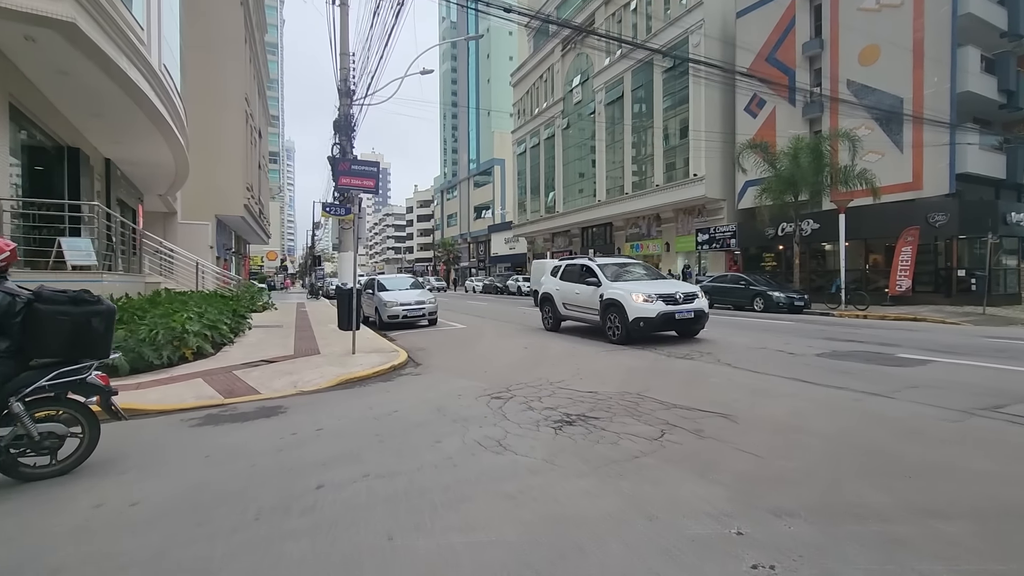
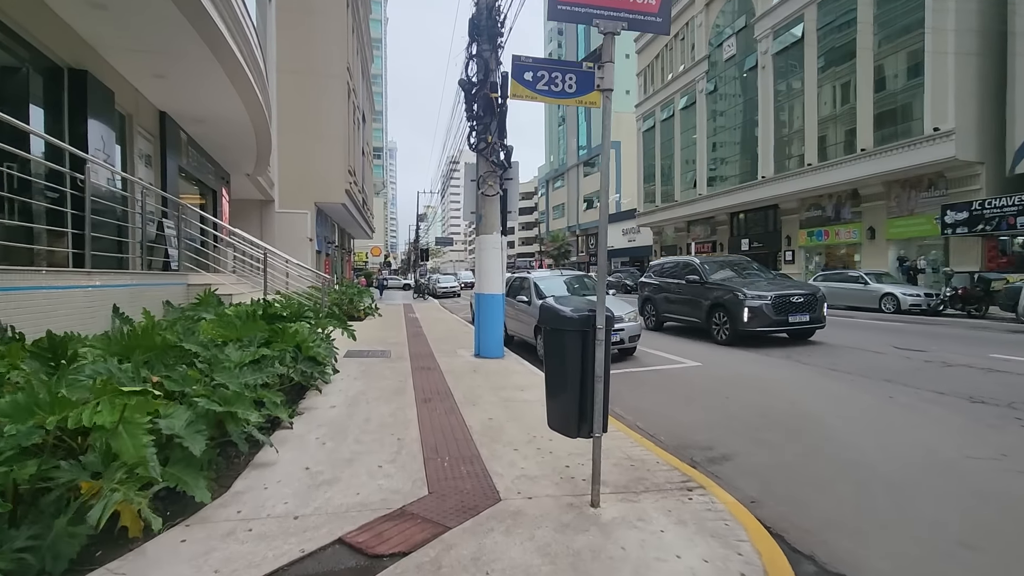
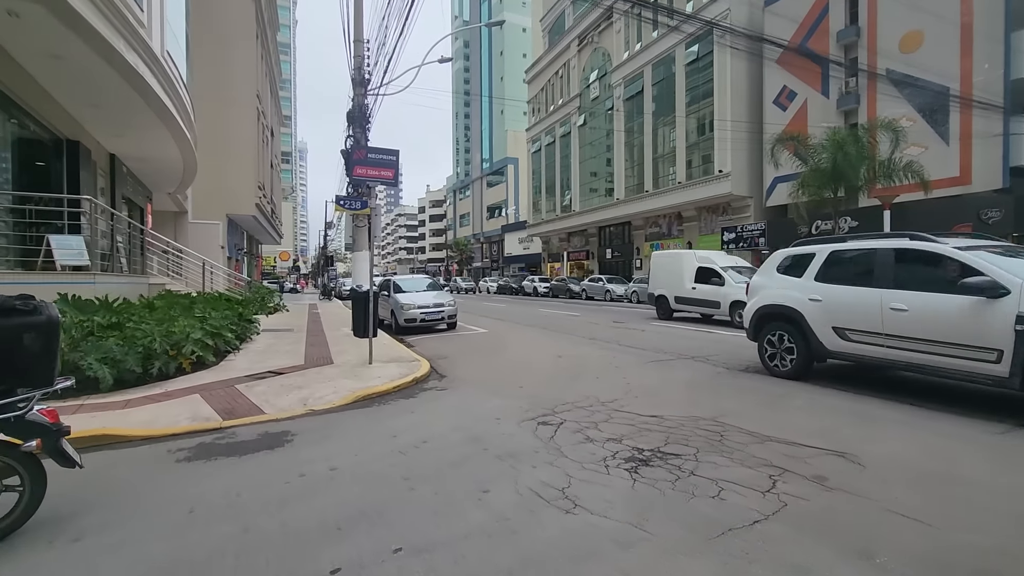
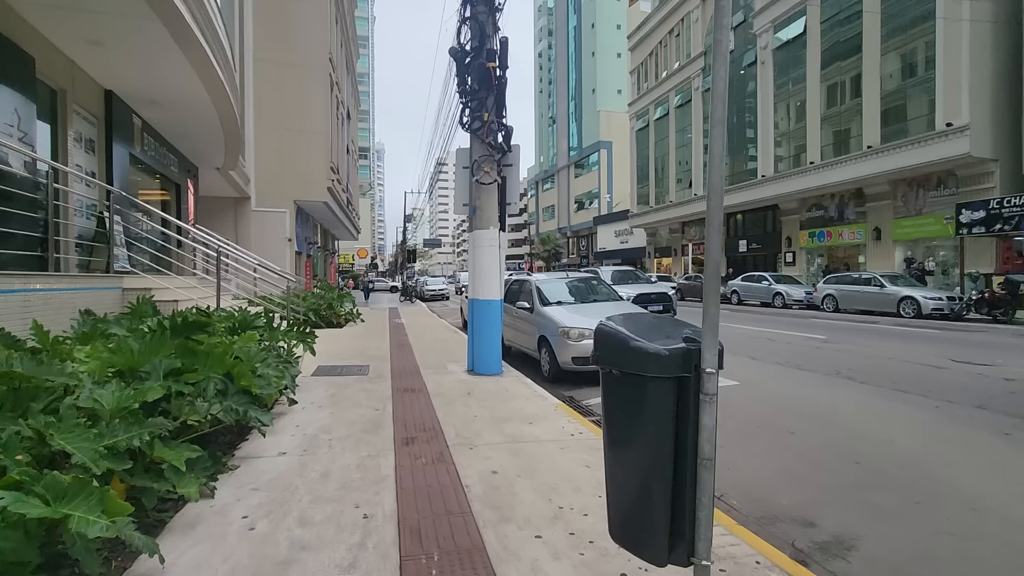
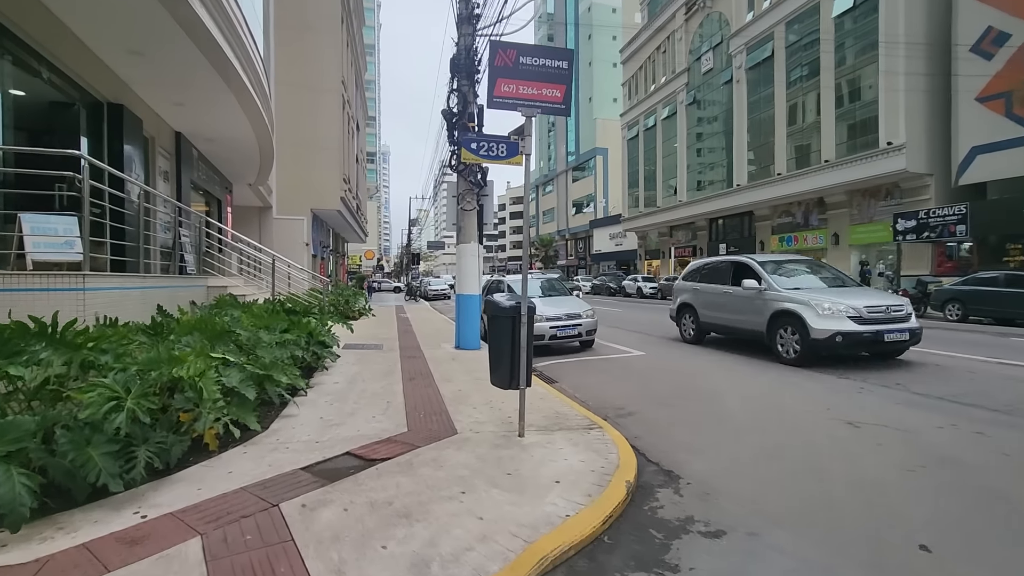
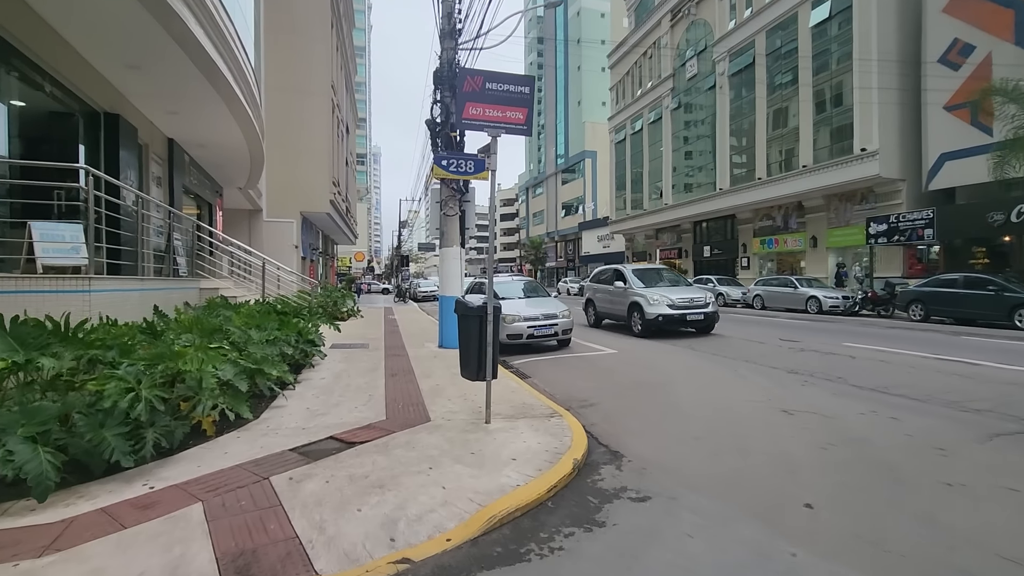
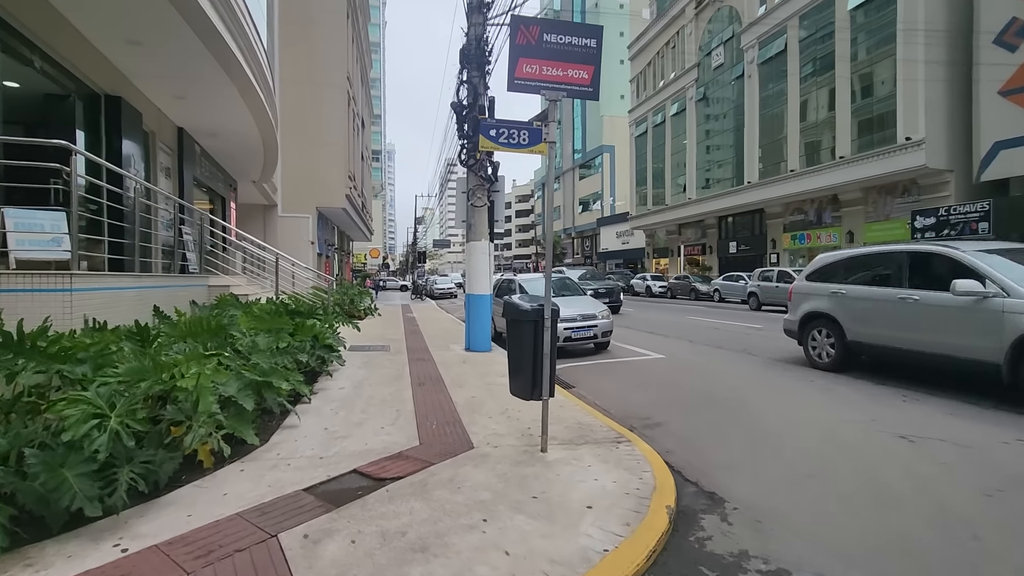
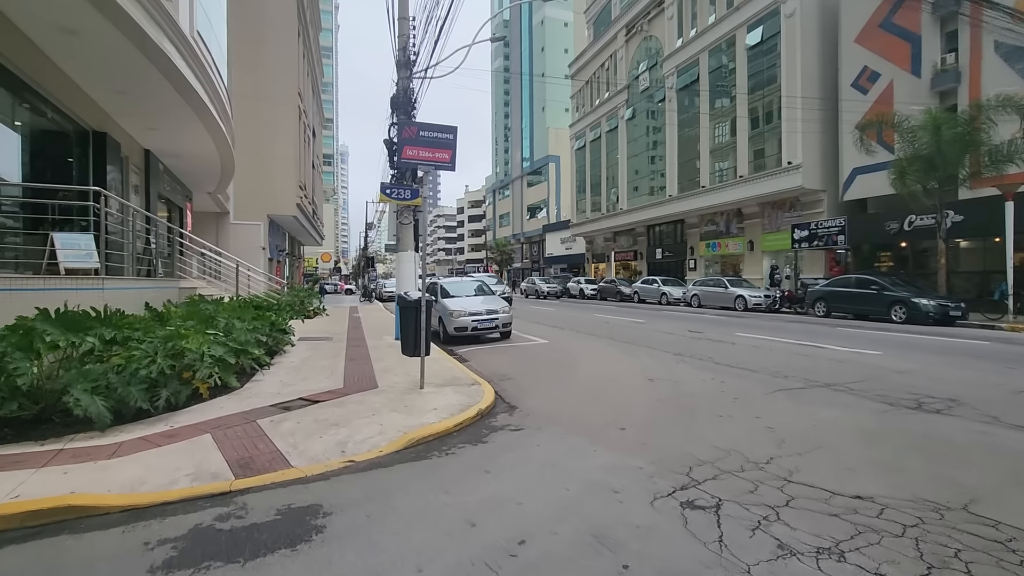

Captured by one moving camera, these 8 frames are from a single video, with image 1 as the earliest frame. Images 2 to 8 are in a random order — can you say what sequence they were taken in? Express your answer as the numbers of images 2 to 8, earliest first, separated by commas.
3, 8, 6, 5, 7, 2, 4
